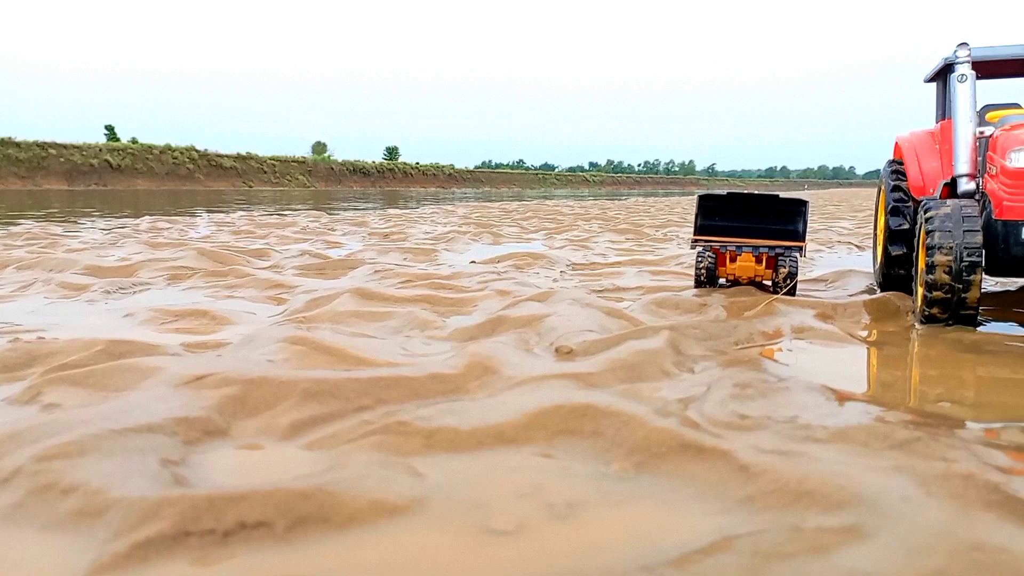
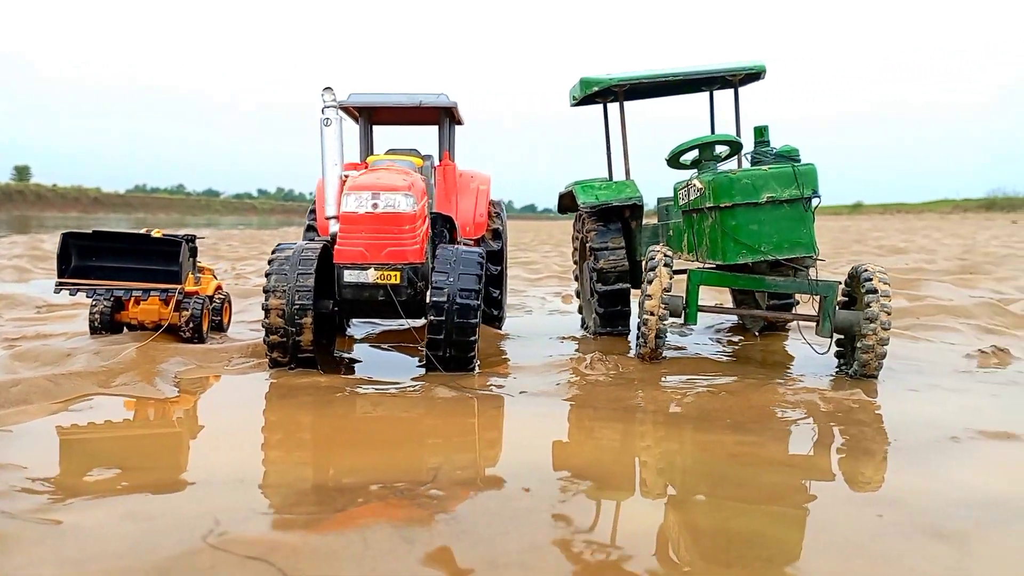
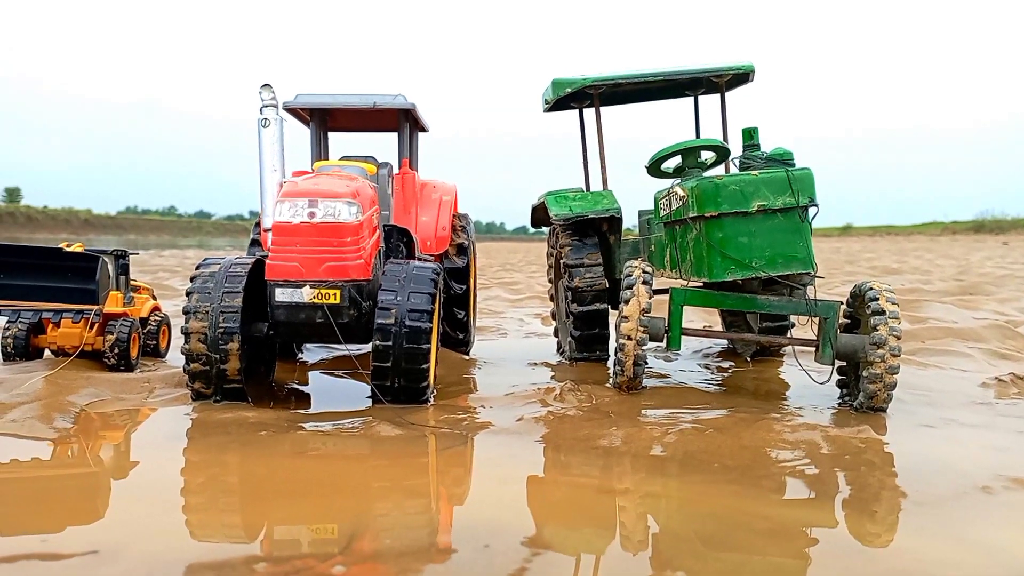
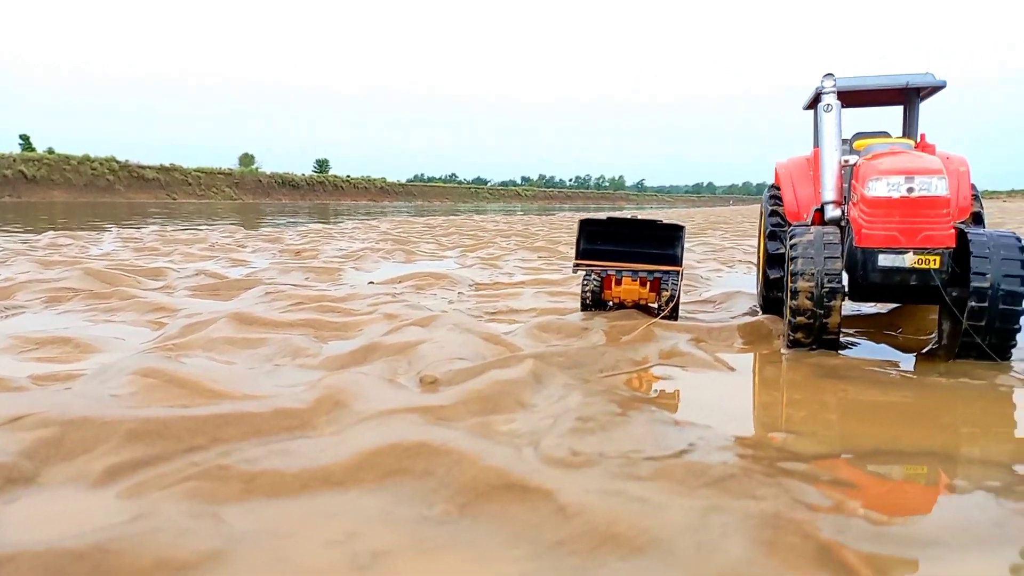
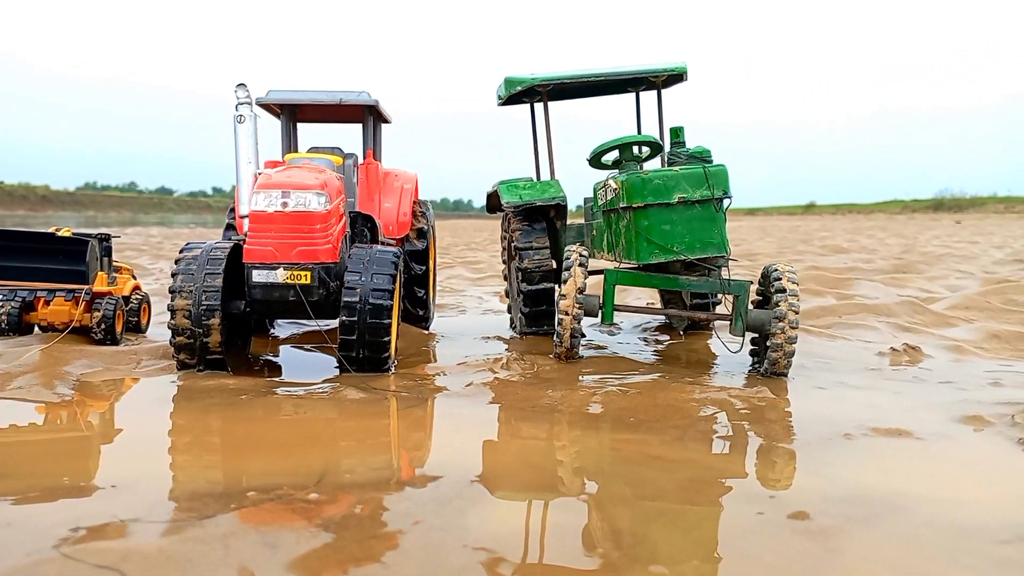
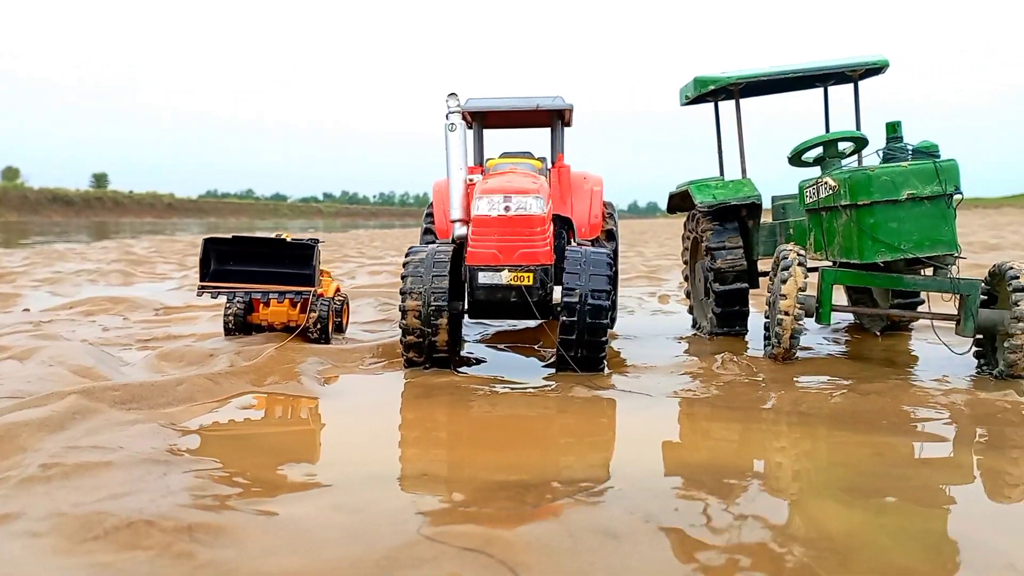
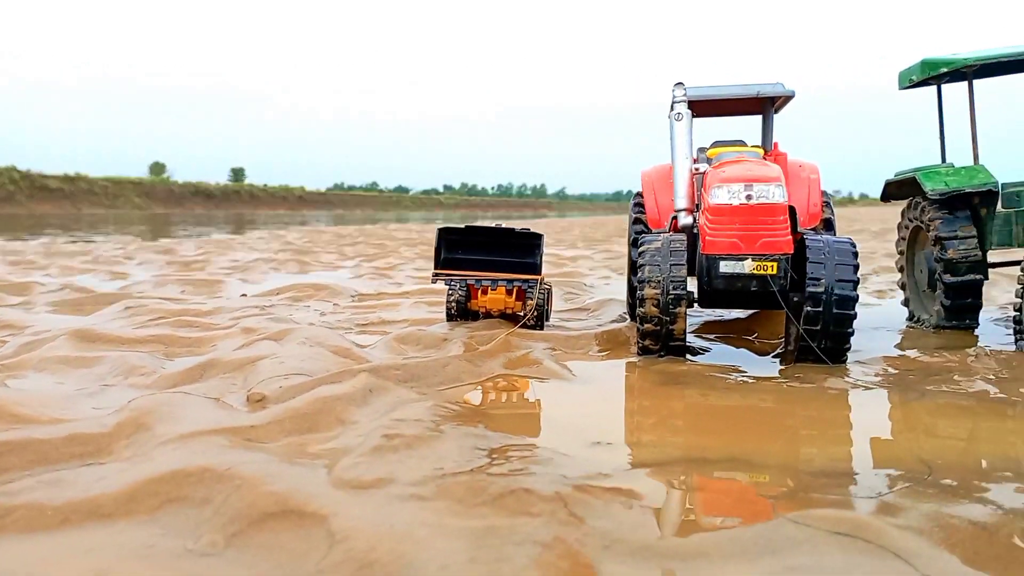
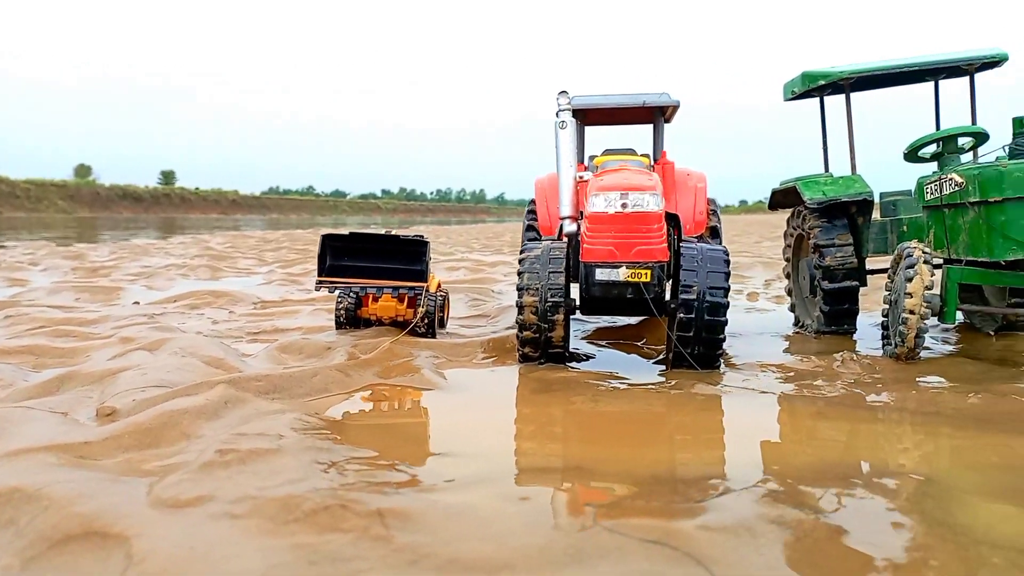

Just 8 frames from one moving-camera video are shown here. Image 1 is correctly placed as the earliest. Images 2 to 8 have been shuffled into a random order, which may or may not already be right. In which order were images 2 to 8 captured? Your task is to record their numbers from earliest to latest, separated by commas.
4, 7, 8, 6, 2, 5, 3
